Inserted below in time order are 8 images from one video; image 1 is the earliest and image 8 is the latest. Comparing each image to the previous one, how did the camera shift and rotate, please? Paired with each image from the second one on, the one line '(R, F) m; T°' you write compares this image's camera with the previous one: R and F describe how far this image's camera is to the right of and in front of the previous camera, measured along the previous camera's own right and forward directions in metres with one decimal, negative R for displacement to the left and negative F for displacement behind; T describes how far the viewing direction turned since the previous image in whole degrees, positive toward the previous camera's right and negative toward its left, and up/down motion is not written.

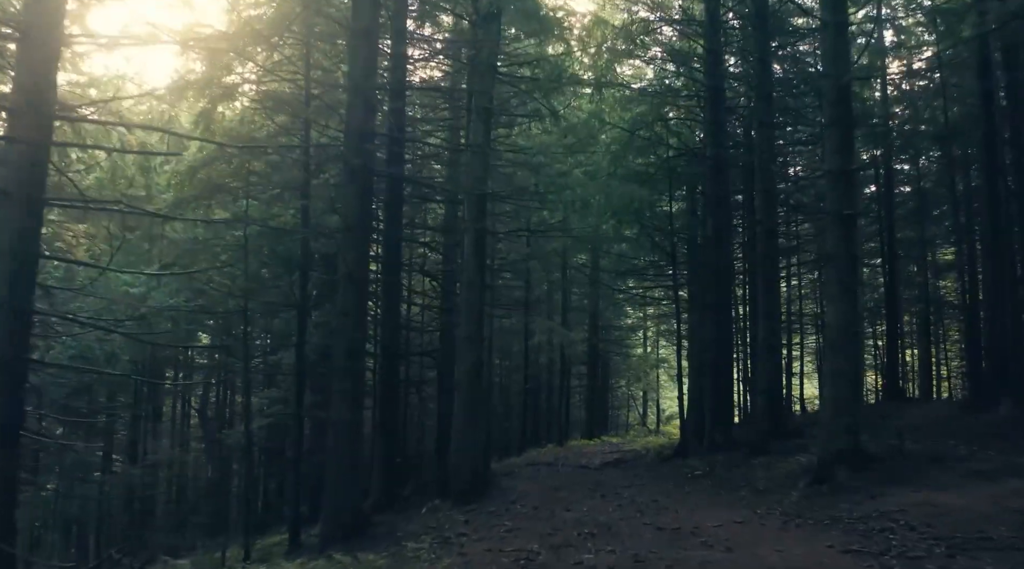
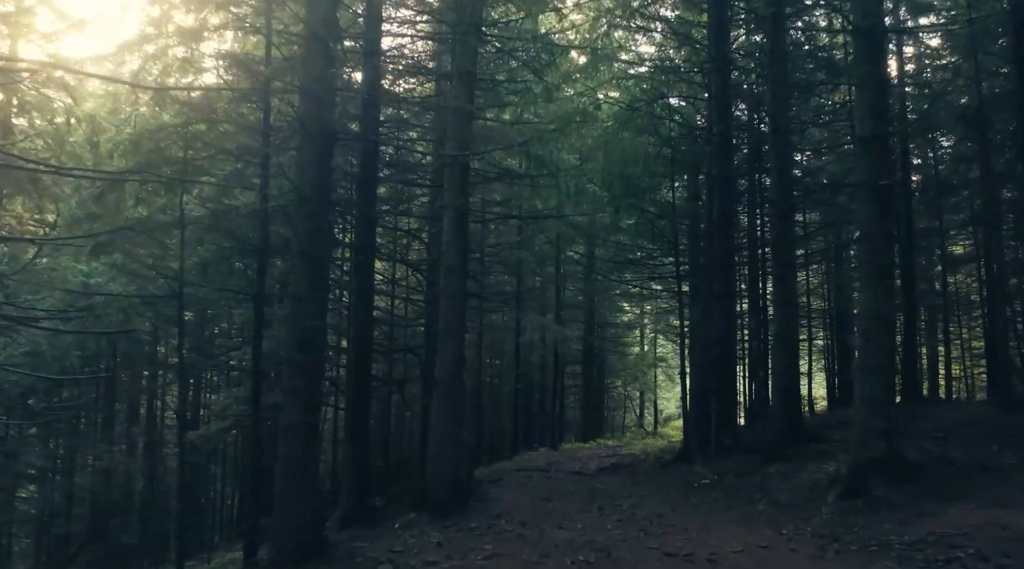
(+0.1, +1.7) m; 0°
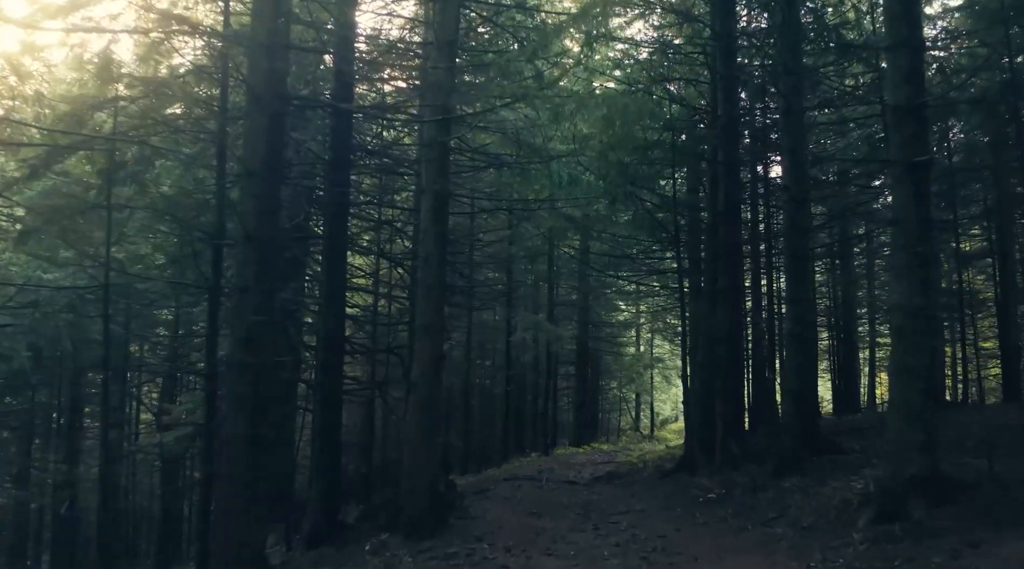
(+0.1, +1.4) m; 0°
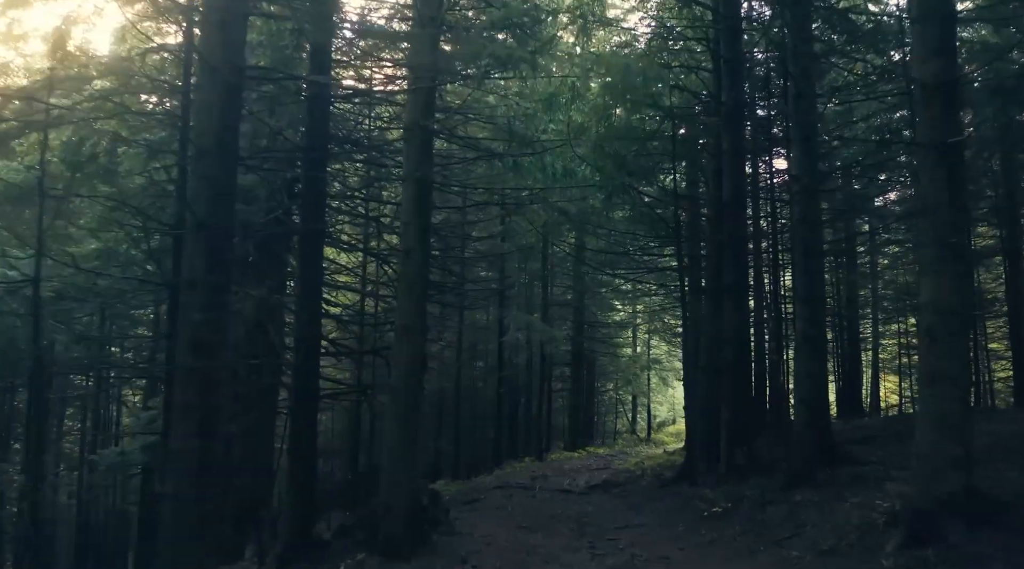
(+0.1, +1.0) m; 0°
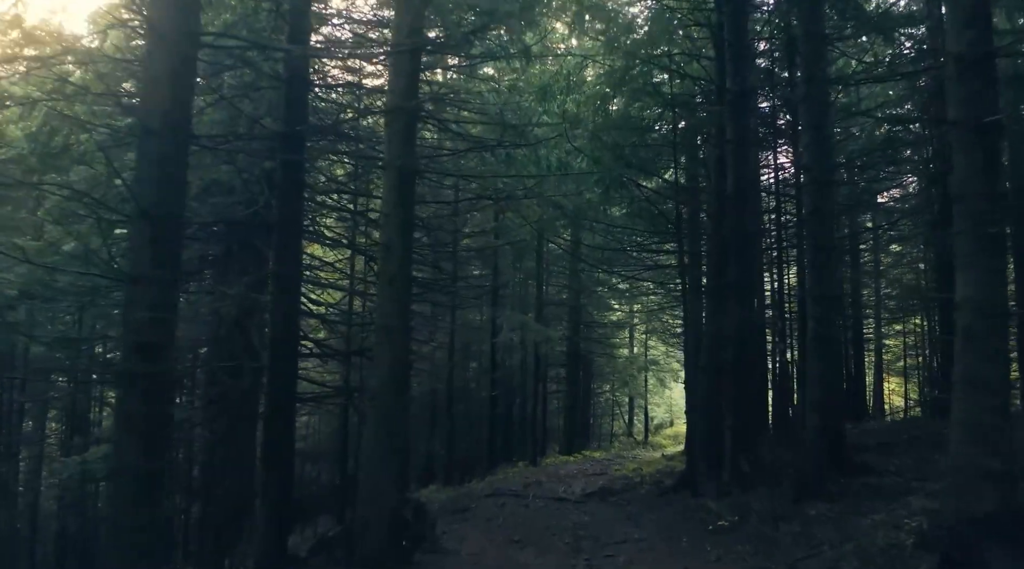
(+0.1, +0.8) m; 0°
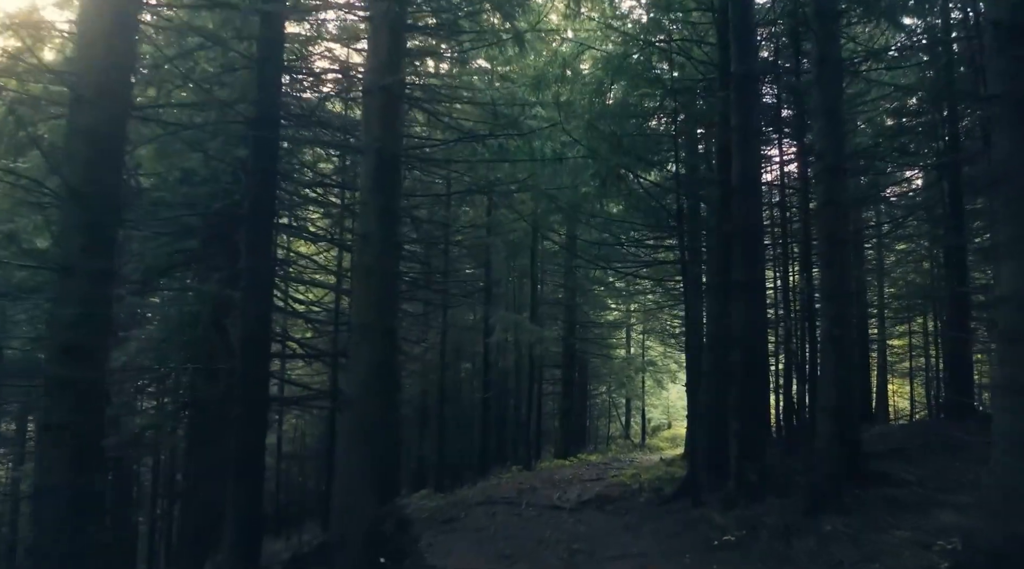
(+0.1, +0.8) m; 0°
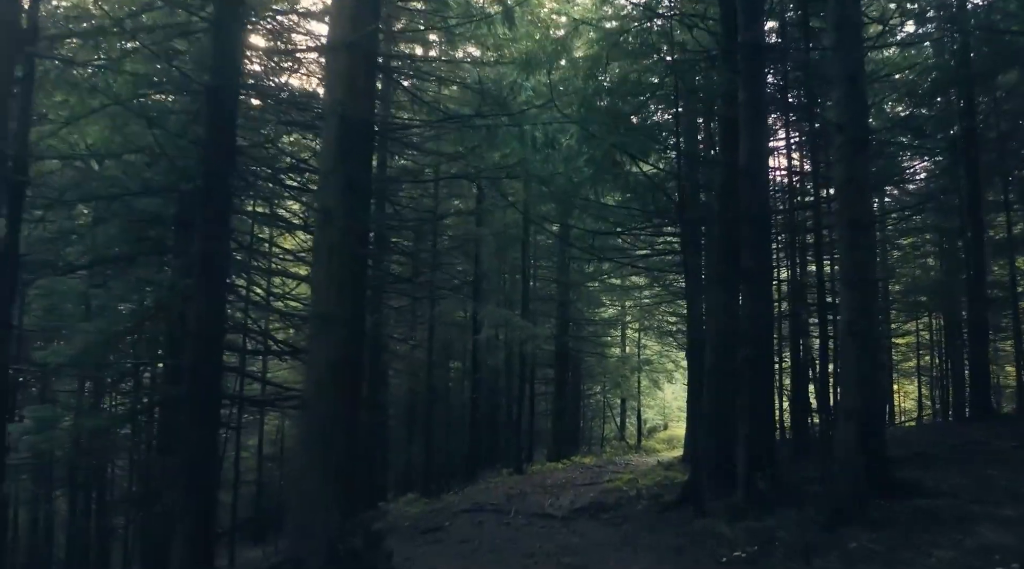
(+0.1, +1.1) m; 0°
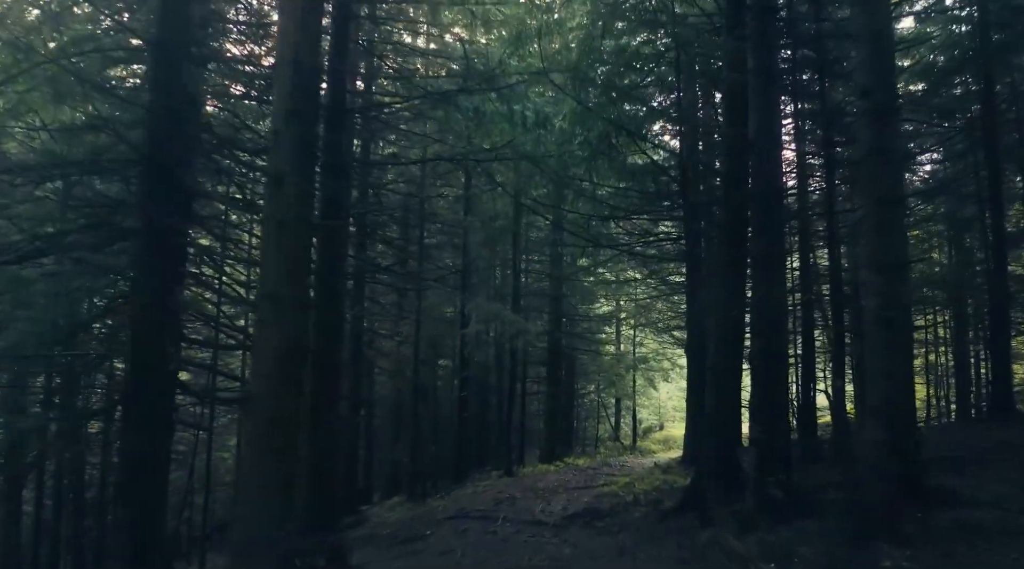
(+0.1, +1.1) m; 0°
